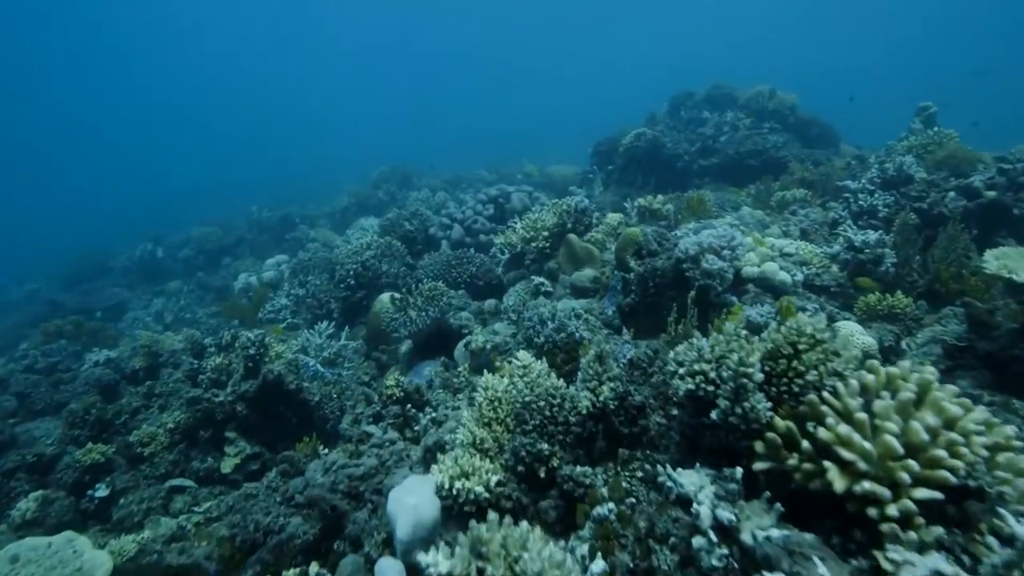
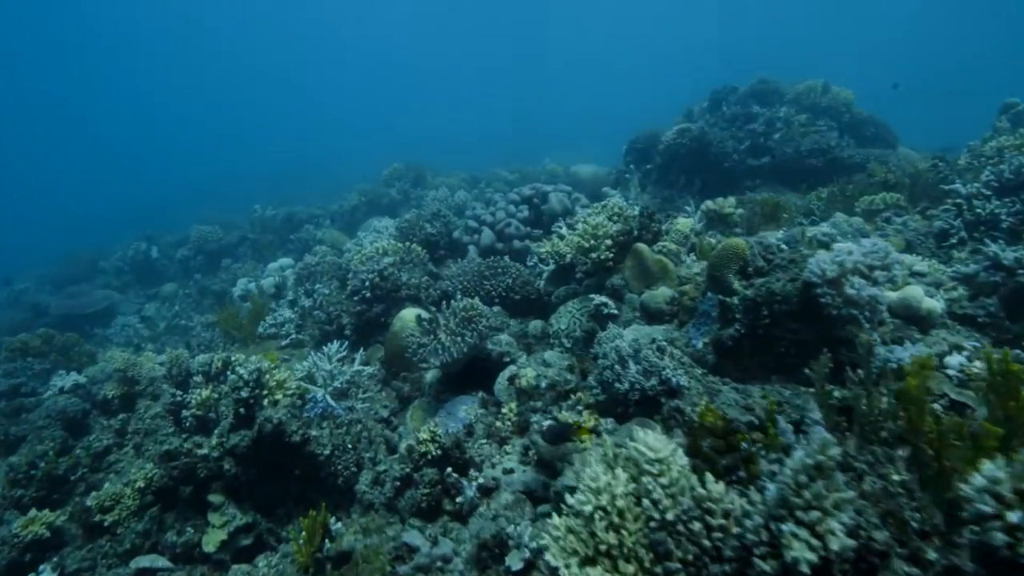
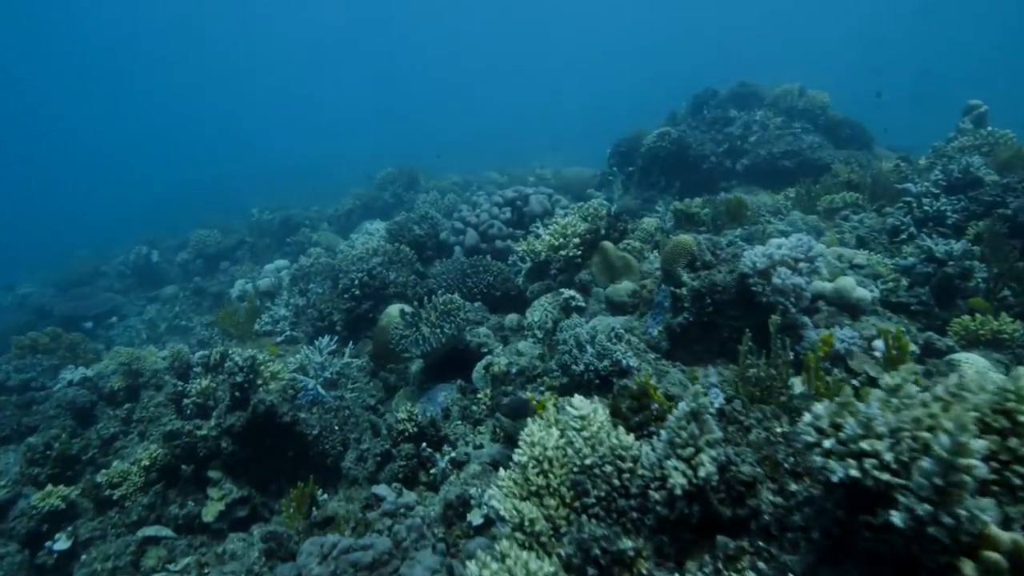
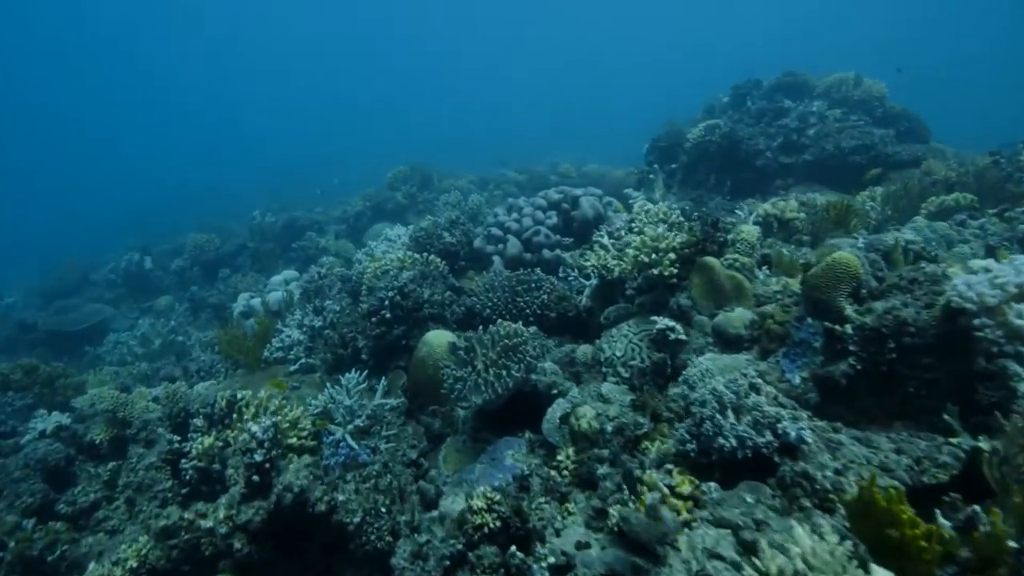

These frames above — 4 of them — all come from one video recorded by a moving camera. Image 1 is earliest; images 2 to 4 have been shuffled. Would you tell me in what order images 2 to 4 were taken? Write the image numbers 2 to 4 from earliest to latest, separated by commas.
3, 2, 4
